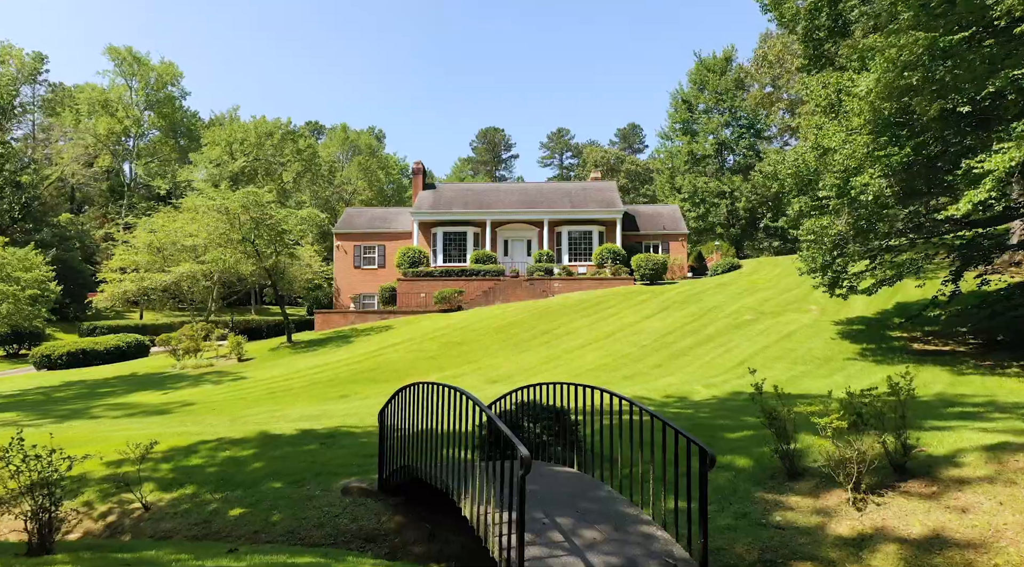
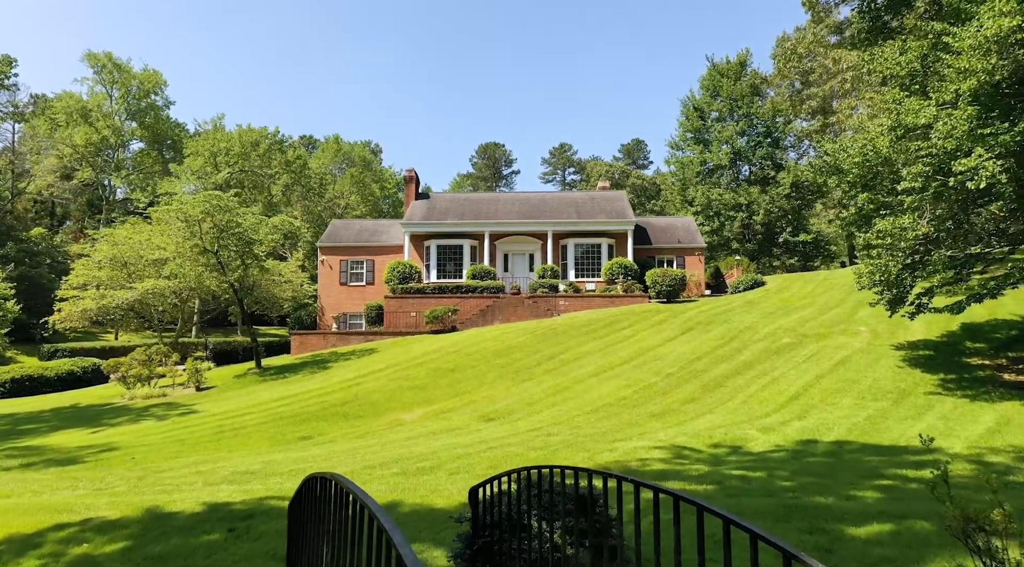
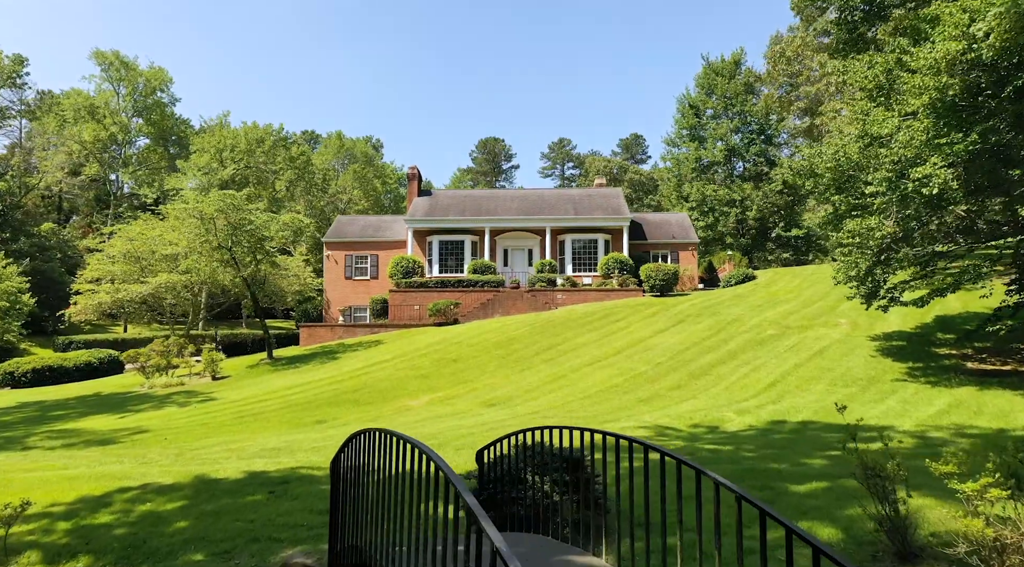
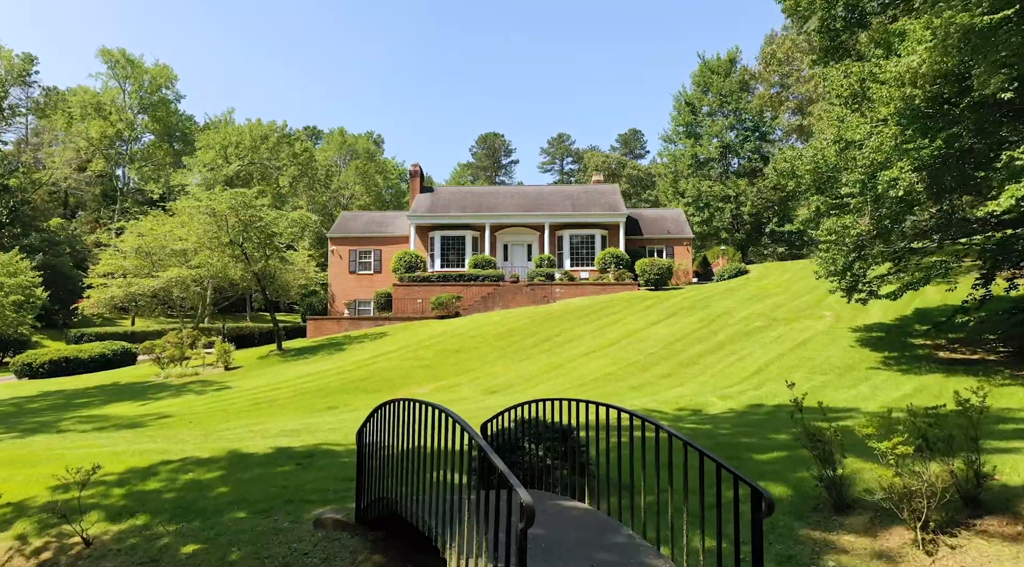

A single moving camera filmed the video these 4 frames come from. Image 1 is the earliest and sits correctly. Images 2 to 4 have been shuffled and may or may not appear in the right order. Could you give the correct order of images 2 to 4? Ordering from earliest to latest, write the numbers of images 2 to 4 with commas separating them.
4, 3, 2
